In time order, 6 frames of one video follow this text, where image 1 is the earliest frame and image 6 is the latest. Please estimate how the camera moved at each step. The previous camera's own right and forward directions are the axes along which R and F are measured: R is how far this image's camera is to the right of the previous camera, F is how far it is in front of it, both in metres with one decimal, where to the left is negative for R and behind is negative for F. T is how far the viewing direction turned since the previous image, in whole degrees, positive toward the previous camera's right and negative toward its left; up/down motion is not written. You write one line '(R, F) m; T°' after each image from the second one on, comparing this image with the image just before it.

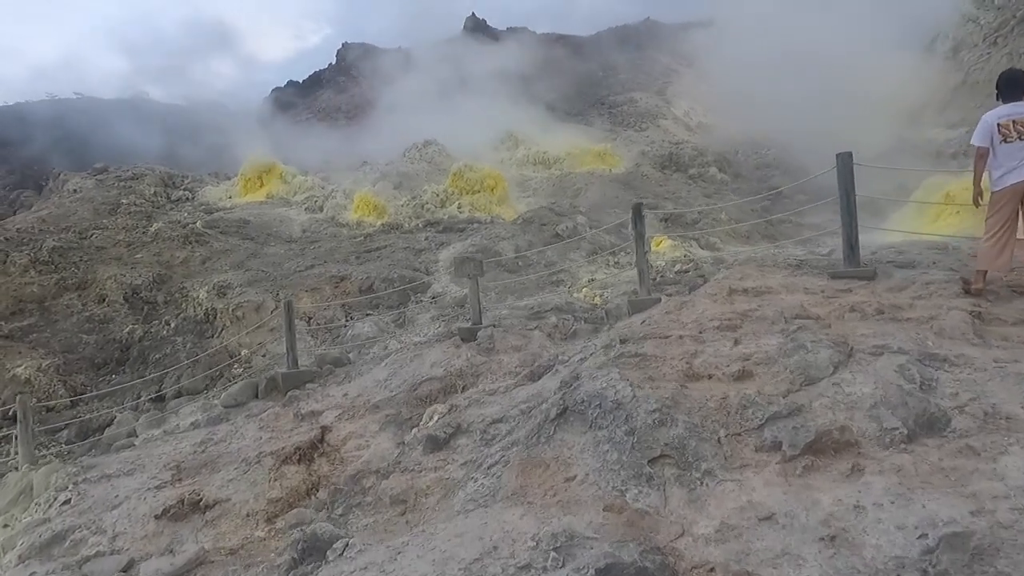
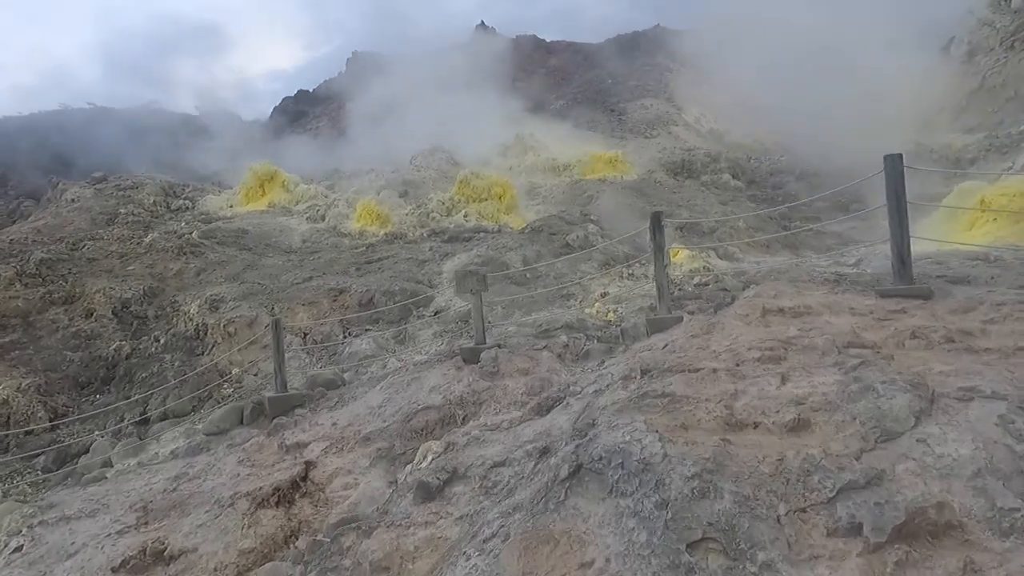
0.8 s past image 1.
(0.0, +0.5) m; -1°
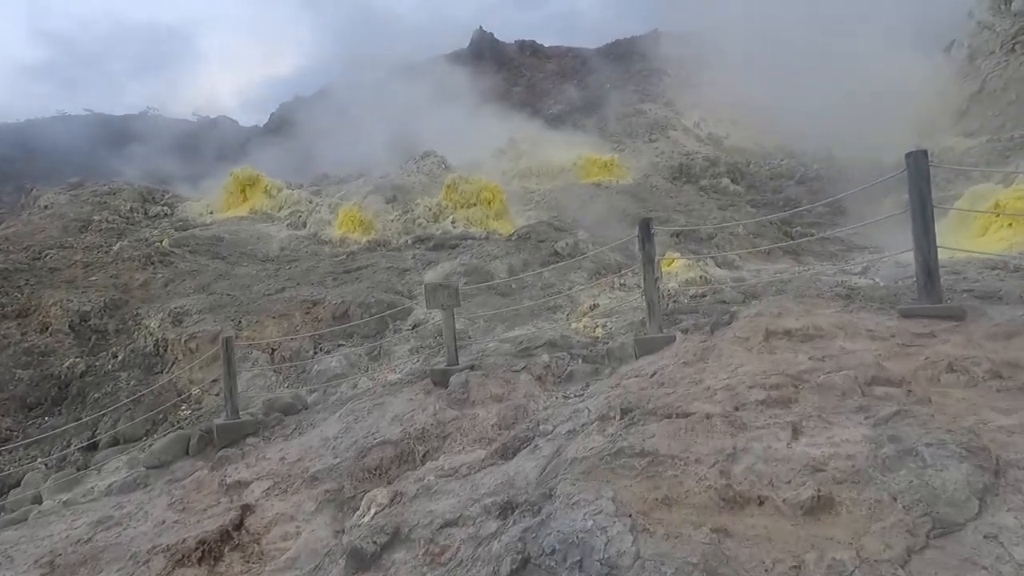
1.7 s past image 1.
(+0.2, +0.5) m; 0°
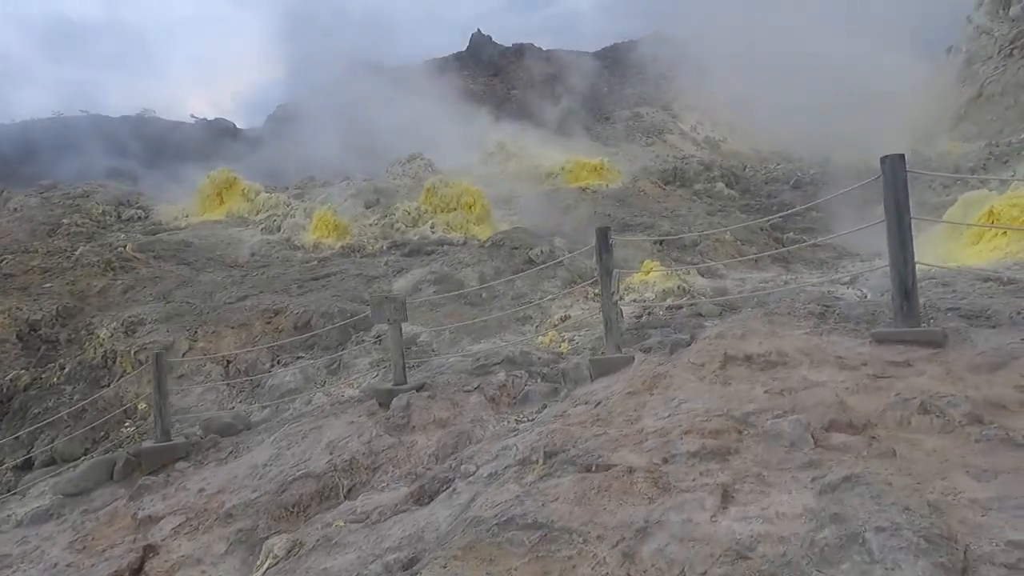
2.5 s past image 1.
(+0.3, +0.4) m; 0°
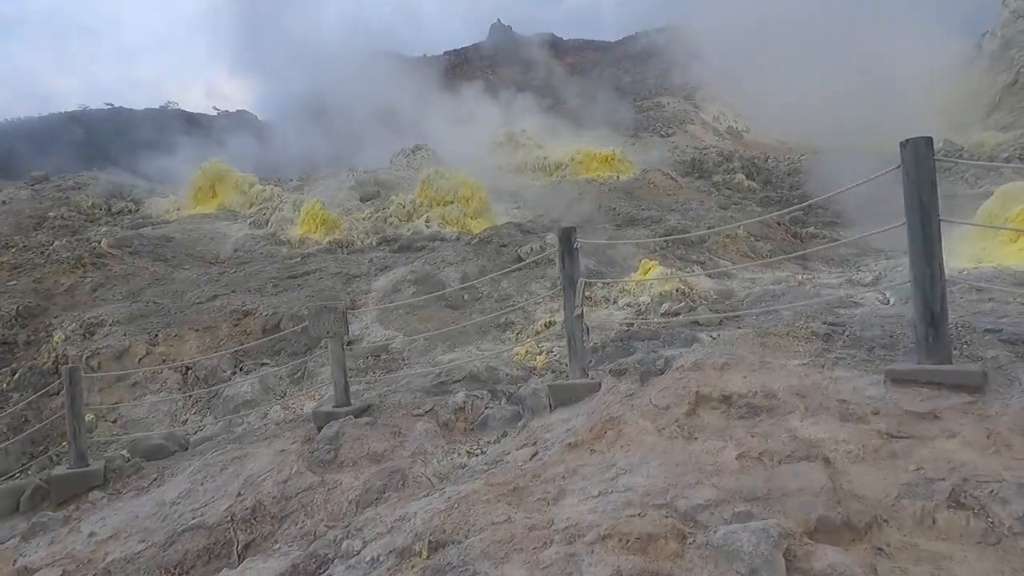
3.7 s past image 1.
(+0.4, +0.6) m; -2°
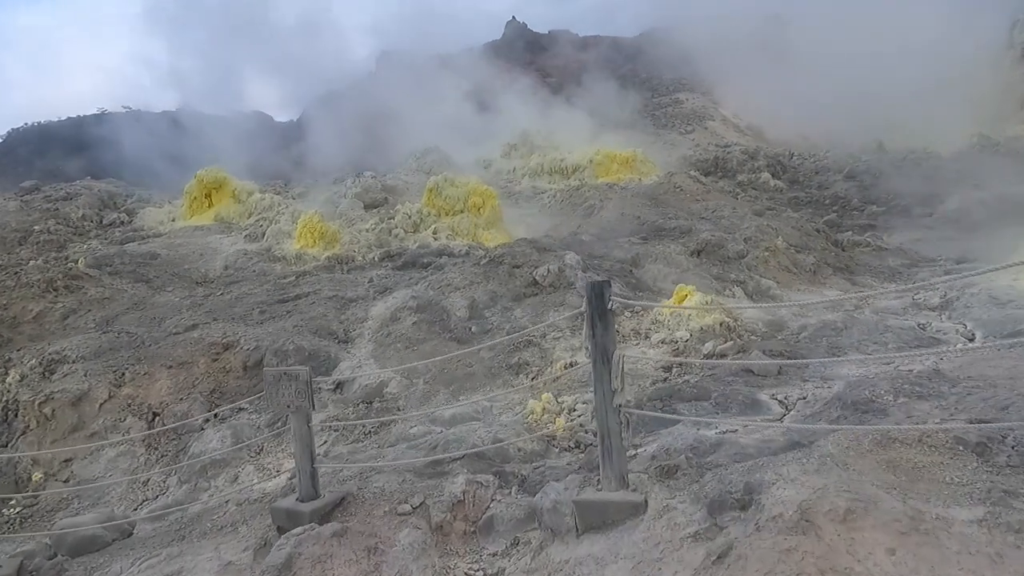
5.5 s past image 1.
(0.0, +0.9) m; -1°
